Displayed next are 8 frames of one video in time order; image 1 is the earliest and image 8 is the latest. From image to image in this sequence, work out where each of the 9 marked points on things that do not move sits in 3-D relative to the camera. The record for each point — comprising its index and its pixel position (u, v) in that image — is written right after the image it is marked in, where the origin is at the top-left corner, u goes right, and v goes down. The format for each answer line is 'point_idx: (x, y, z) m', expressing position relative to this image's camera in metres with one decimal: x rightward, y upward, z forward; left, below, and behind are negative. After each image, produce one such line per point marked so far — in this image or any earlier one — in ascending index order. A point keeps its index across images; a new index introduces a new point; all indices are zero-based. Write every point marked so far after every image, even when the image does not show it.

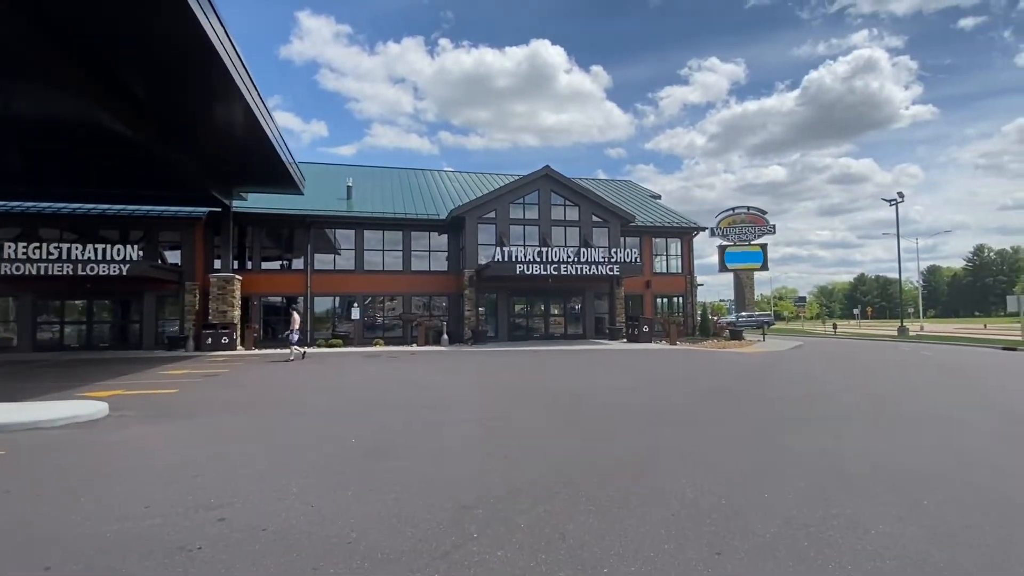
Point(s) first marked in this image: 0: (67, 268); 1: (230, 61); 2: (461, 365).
0: (-13.8, +0.6, +16.5) m
1: (-7.2, +5.4, +13.1) m
2: (-1.3, -2.1, +14.5) m
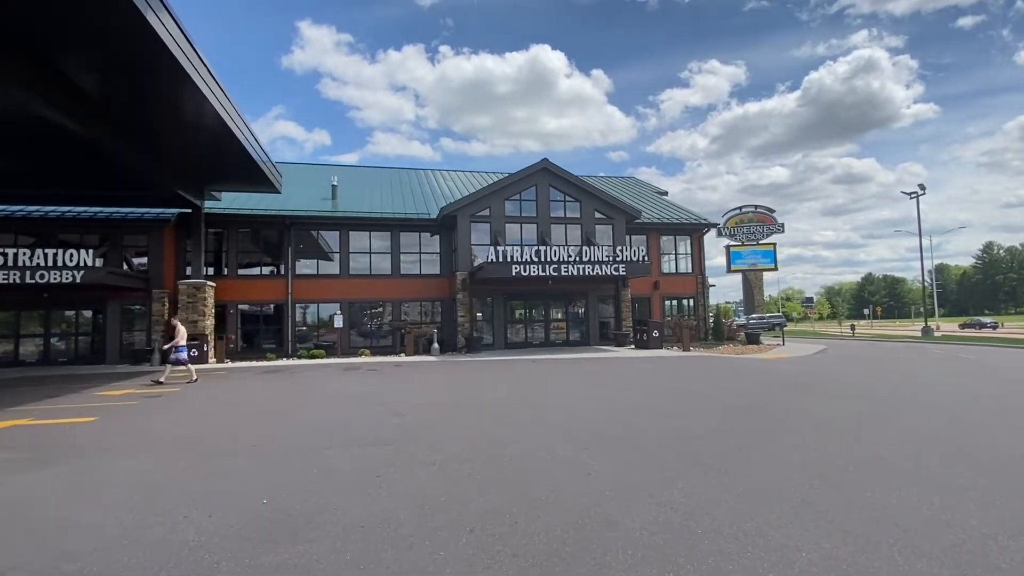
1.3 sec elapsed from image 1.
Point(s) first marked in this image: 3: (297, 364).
0: (-14.0, +0.4, +14.9) m
1: (-7.4, +5.3, +11.5) m
2: (-1.5, -2.2, +12.7) m
3: (-6.1, -2.2, +15.0) m
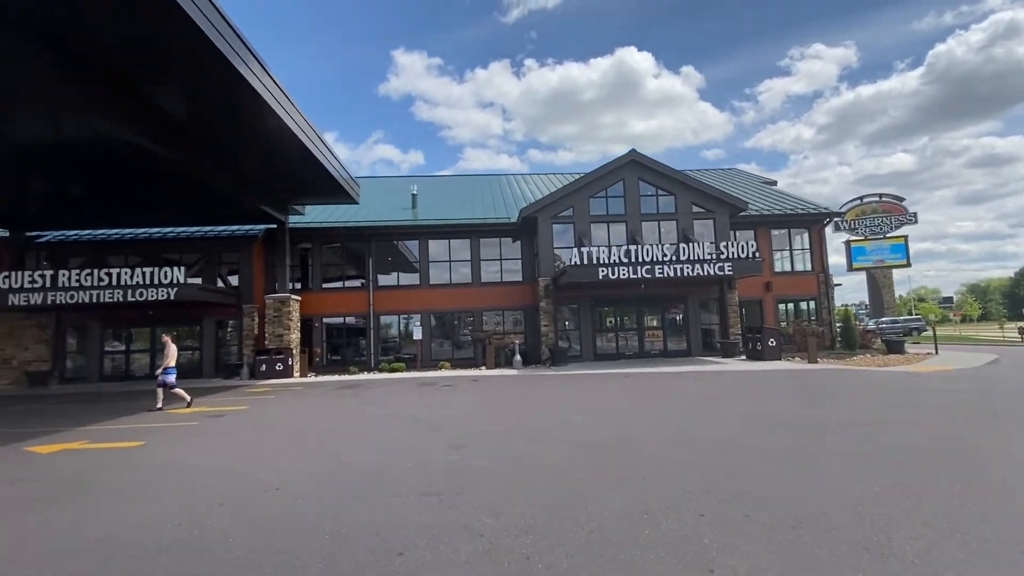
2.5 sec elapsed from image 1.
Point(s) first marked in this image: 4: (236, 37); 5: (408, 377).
0: (-11.6, -0.2, +15.5) m
1: (-5.9, +5.0, +11.2) m
2: (+0.4, -2.3, +11.2) m
3: (-3.8, -2.5, +14.3) m
4: (-5.9, +5.3, +11.3) m
5: (-2.8, -2.4, +14.4) m
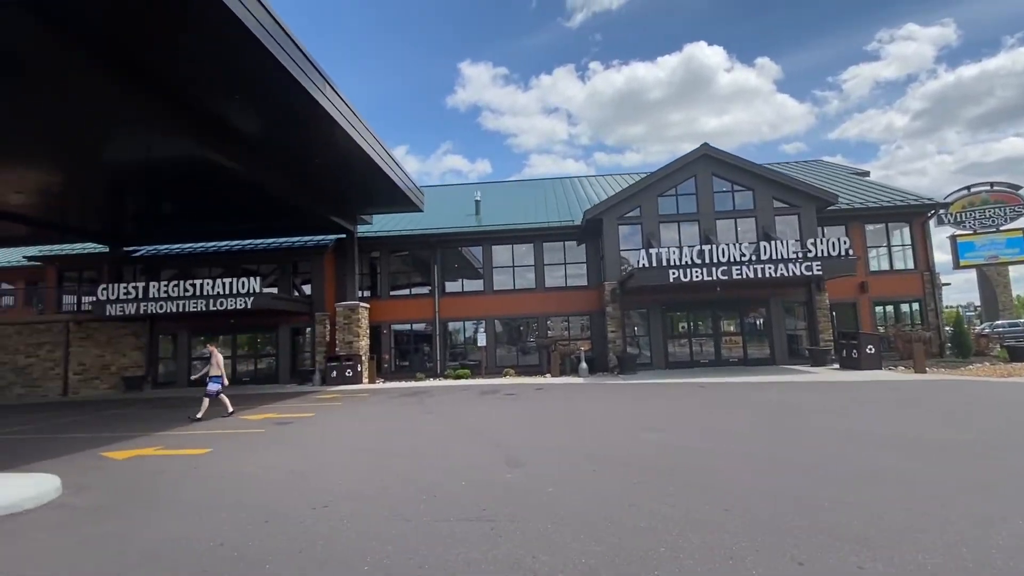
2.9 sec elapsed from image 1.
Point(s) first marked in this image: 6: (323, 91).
0: (-9.7, -0.5, +16.4) m
1: (-4.6, +4.8, +11.4) m
2: (+1.7, -2.4, +10.6) m
3: (-2.1, -2.7, +14.1) m
4: (-4.6, +5.1, +11.5) m
5: (-1.1, -2.6, +14.1) m
6: (-4.5, +4.6, +12.8) m
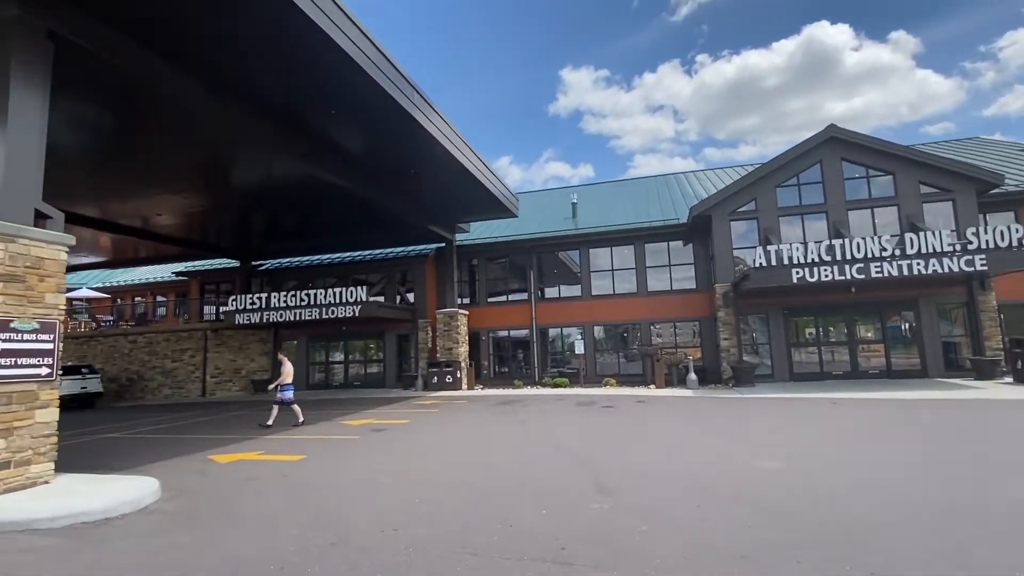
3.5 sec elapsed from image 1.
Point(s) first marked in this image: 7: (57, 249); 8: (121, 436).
0: (-6.6, -0.8, +17.4) m
1: (-2.7, +4.6, +11.6) m
2: (+3.5, -2.4, +9.5) m
3: (+0.5, -2.8, +13.7) m
4: (-2.6, +4.9, +11.7) m
5: (+1.4, -2.7, +13.5) m
6: (-2.3, +4.5, +12.9) m
7: (-5.0, +0.4, +5.8) m
8: (-7.2, -2.8, +9.8) m
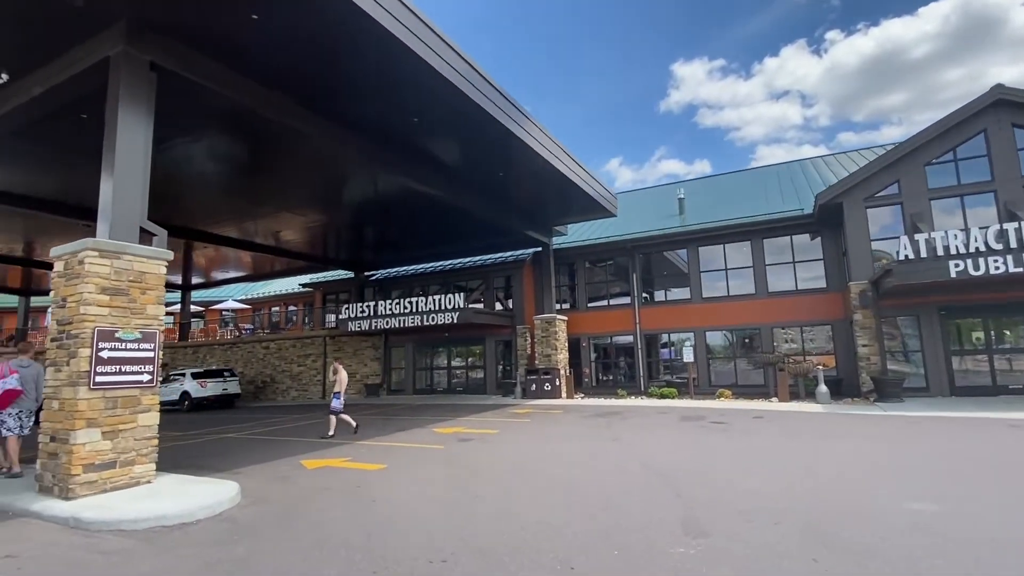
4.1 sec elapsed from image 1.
0: (-3.3, -1.1, +17.9) m
1: (-0.8, +4.5, +11.5) m
2: (+4.9, -2.4, +8.0) m
3: (+2.9, -2.9, +12.8) m
4: (-0.7, +4.8, +11.6) m
5: (+3.8, -2.8, +12.4) m
6: (-0.1, +4.3, +12.7) m
7: (-4.2, +0.3, +6.2) m
8: (-5.4, -3.0, +10.6) m
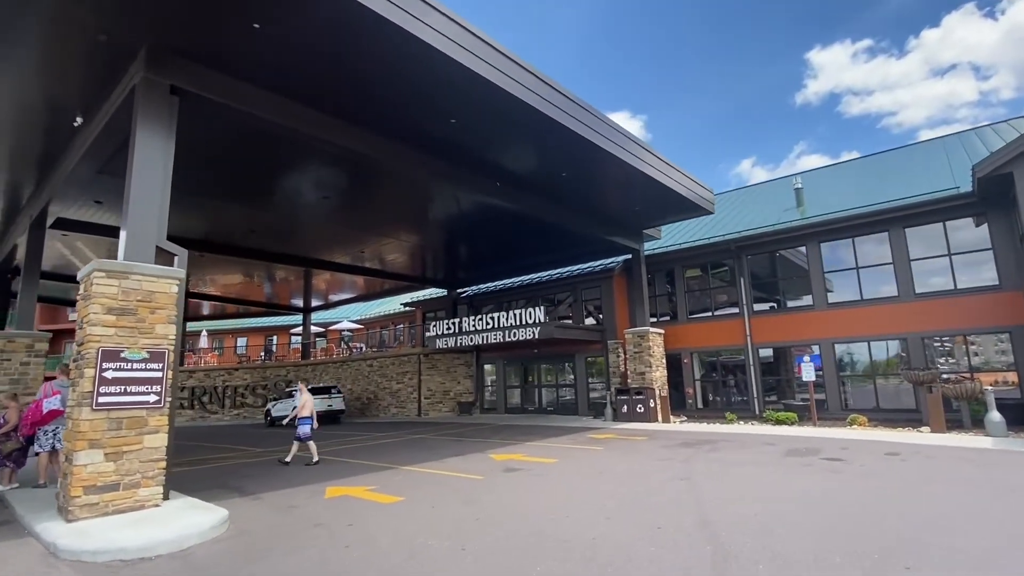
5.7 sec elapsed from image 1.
0: (-0.4, -1.6, +17.3) m
1: (+0.4, +4.2, +10.7) m
2: (+5.4, -2.3, +5.7) m
3: (+4.5, -3.0, +10.8) m
4: (+0.4, +4.5, +10.8) m
5: (+5.3, -2.8, +10.2) m
6: (+1.3, +4.1, +11.7) m
7: (-4.0, +0.1, +6.2) m
8: (-4.1, -3.4, +10.6) m
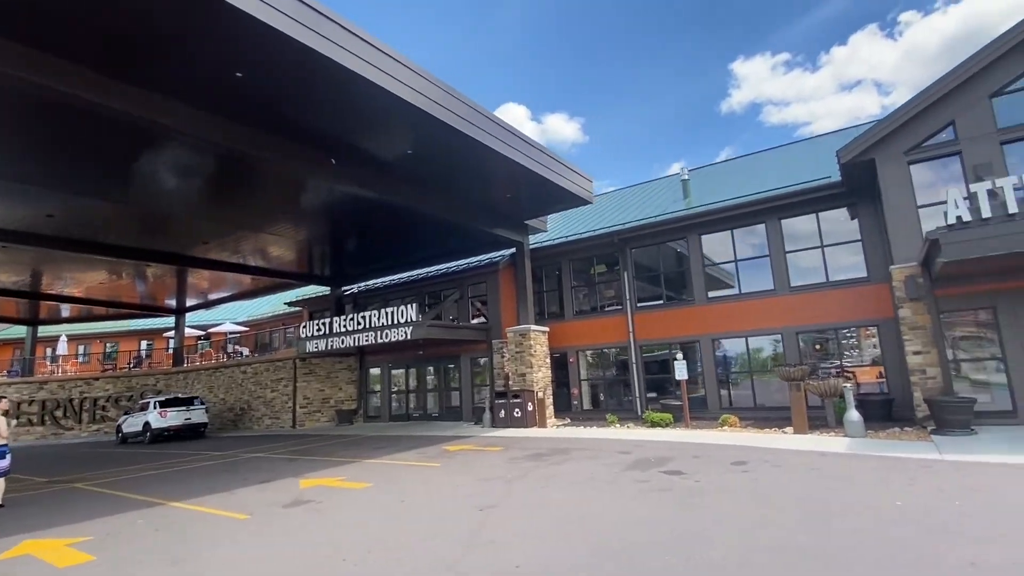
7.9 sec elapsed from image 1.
0: (-4.0, -1.4, +15.7) m
1: (-2.6, +4.4, +9.2) m
2: (+3.0, -2.2, +4.9) m
3: (+1.5, -2.9, +9.8) m
4: (-2.5, +4.7, +9.3) m
5: (+2.4, -2.7, +9.3) m
6: (-1.7, +4.2, +10.3) m
7: (-6.4, +0.2, +4.2) m
8: (-7.0, -3.3, +8.7) m
